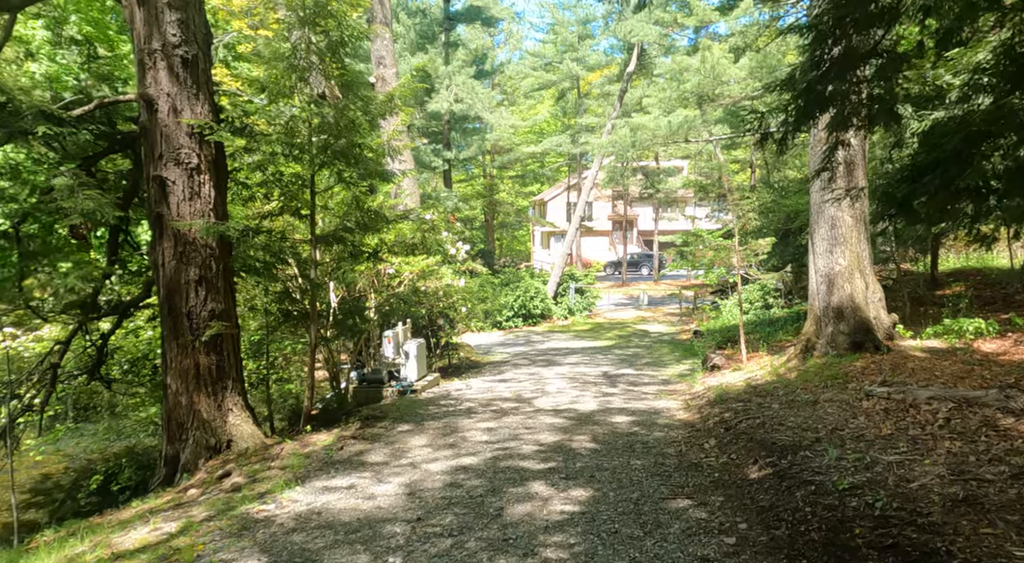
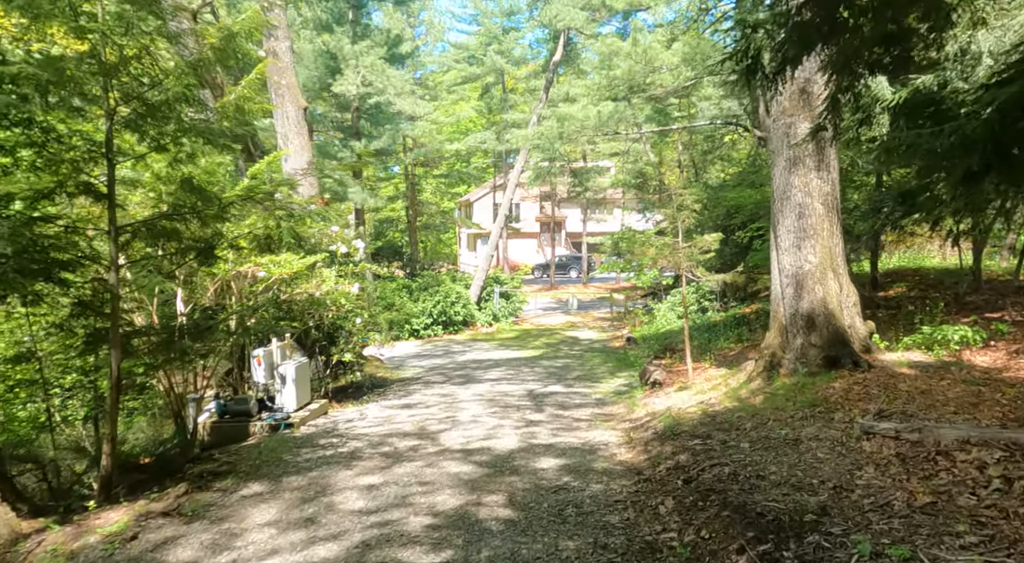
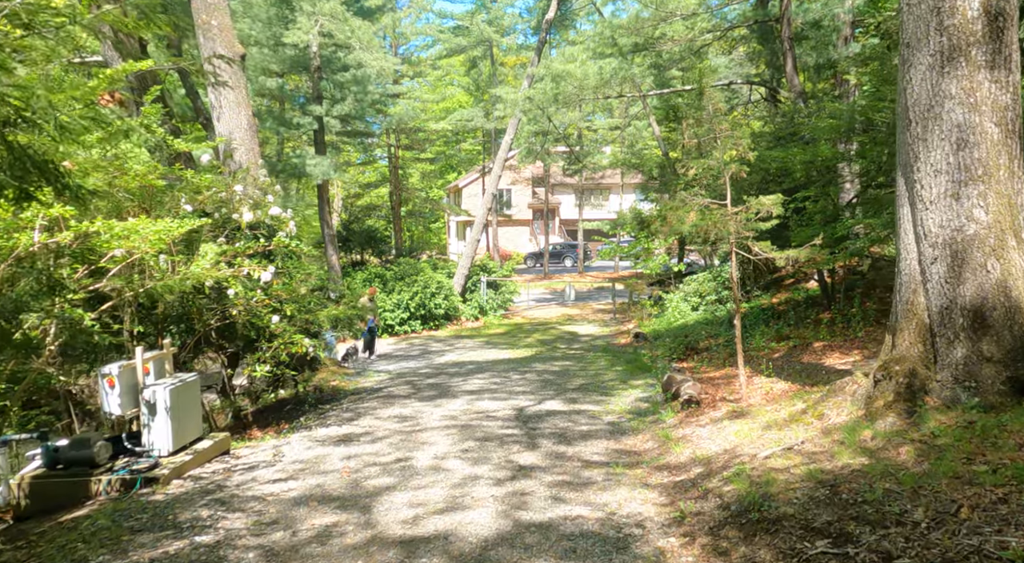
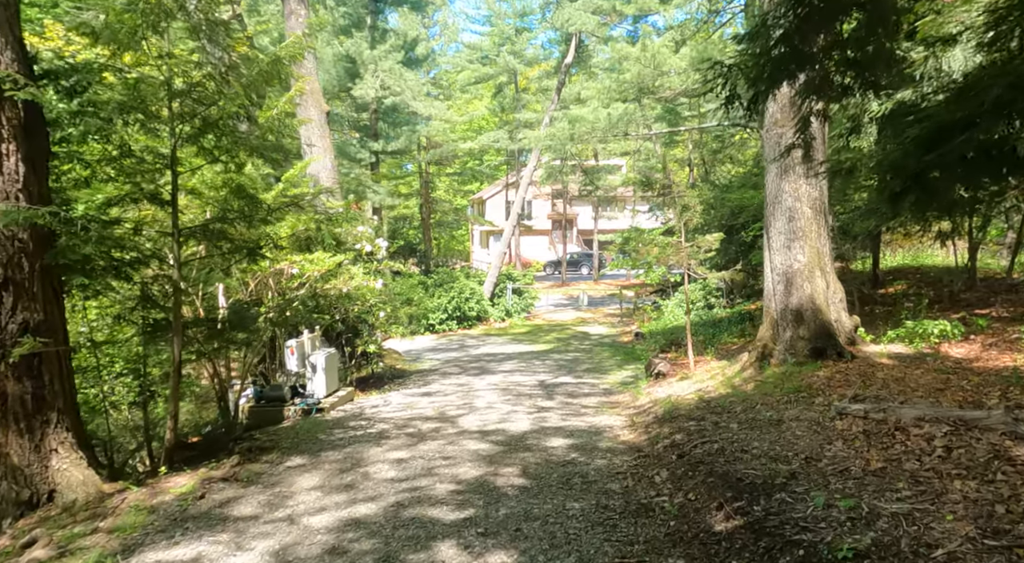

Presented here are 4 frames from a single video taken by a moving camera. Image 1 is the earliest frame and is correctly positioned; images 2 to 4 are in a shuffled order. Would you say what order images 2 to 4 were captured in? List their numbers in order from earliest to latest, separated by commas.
4, 2, 3
